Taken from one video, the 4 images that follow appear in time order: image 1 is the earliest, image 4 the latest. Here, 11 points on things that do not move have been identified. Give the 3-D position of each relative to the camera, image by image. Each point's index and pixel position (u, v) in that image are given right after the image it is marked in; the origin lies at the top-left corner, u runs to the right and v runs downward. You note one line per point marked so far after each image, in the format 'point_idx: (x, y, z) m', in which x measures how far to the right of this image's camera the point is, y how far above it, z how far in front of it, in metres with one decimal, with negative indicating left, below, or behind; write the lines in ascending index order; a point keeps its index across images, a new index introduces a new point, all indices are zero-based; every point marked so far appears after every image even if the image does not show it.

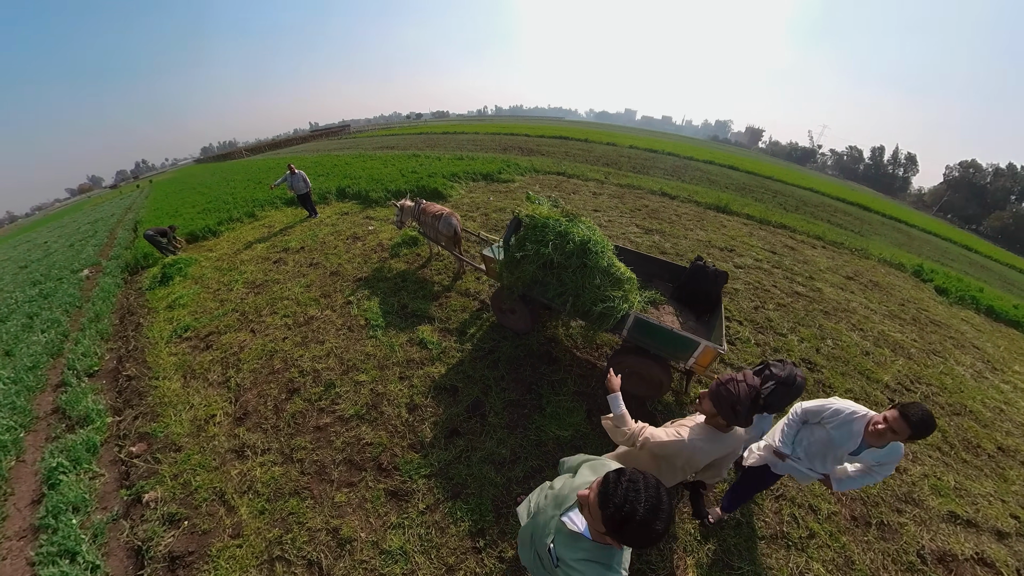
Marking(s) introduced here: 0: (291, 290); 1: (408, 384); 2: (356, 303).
0: (-3.9, -0.1, +6.3) m
1: (-1.2, -1.1, +4.2) m
2: (-2.3, -0.2, +5.5) m
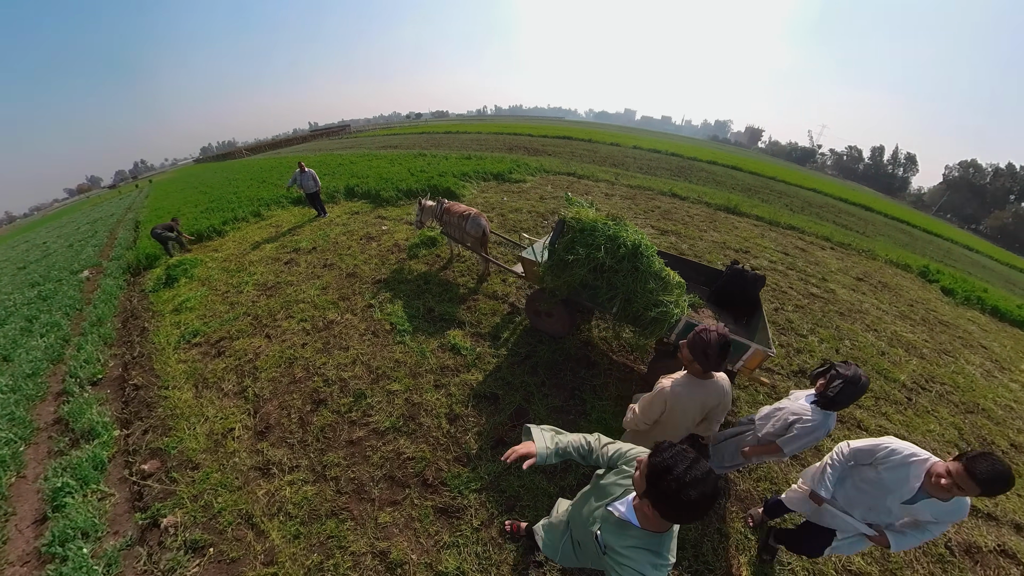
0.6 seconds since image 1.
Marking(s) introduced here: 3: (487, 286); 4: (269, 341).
0: (-3.4, -0.1, +6.0) m
1: (-0.8, -1.2, +4.0) m
2: (-1.9, -0.3, +5.2) m
3: (-0.4, 0.0, +5.6) m
4: (-3.4, -0.8, +5.0) m
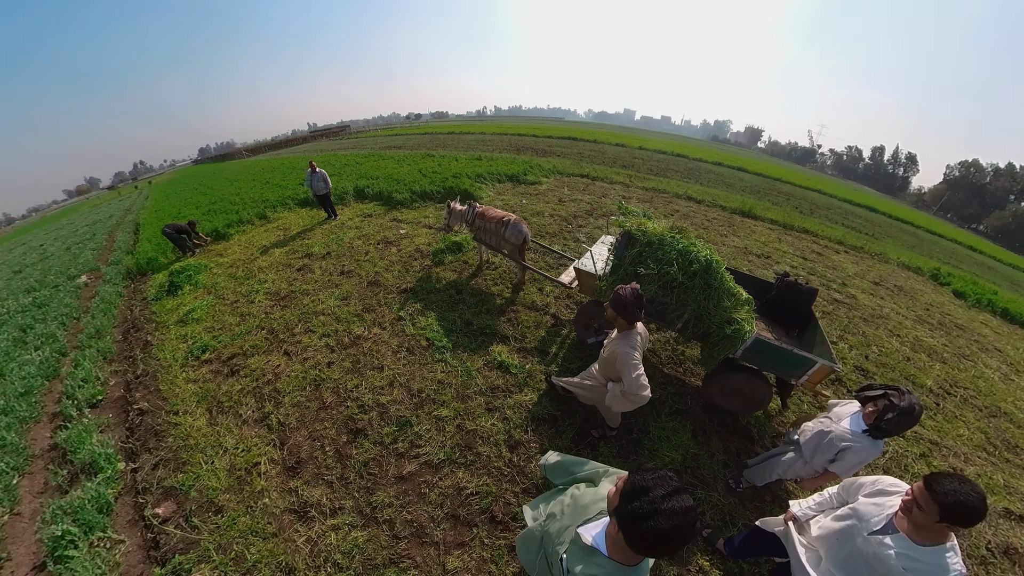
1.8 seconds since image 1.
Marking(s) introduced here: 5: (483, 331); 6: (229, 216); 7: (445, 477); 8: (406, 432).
0: (-2.9, -0.2, +5.7) m
1: (-0.2, -1.3, +3.6) m
2: (-1.4, -0.4, +4.9) m
3: (+0.2, -0.1, +5.2) m
4: (-2.9, -0.9, +4.6) m
5: (-0.4, -0.6, +4.6) m
6: (-9.5, +2.4, +12.2) m
7: (-0.7, -1.7, +3.2) m
8: (-1.1, -1.4, +3.5) m
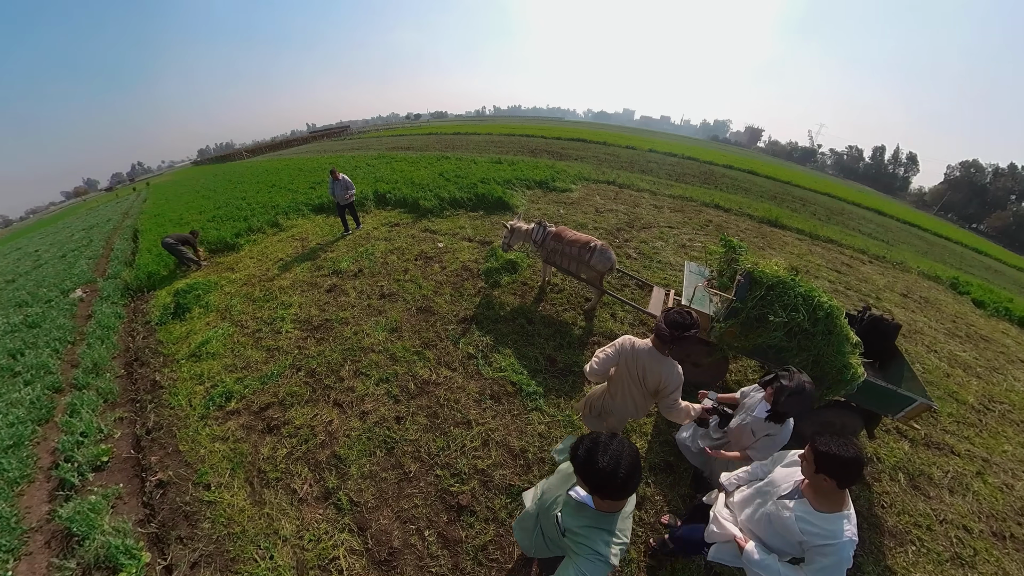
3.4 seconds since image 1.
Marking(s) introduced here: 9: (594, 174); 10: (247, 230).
0: (-1.9, -0.6, +5.2) m
1: (+0.8, -1.7, +3.2) m
2: (-0.4, -0.8, +4.4) m
3: (+1.1, -0.5, +4.7) m
4: (-1.9, -1.3, +4.2) m
5: (+0.6, -0.9, +4.1) m
6: (-8.6, +2.1, +11.7) m
7: (+0.3, -2.0, +2.7) m
8: (-0.1, -1.8, +3.0) m
9: (+3.6, +4.9, +15.4) m
10: (-7.8, +1.7, +11.0) m
